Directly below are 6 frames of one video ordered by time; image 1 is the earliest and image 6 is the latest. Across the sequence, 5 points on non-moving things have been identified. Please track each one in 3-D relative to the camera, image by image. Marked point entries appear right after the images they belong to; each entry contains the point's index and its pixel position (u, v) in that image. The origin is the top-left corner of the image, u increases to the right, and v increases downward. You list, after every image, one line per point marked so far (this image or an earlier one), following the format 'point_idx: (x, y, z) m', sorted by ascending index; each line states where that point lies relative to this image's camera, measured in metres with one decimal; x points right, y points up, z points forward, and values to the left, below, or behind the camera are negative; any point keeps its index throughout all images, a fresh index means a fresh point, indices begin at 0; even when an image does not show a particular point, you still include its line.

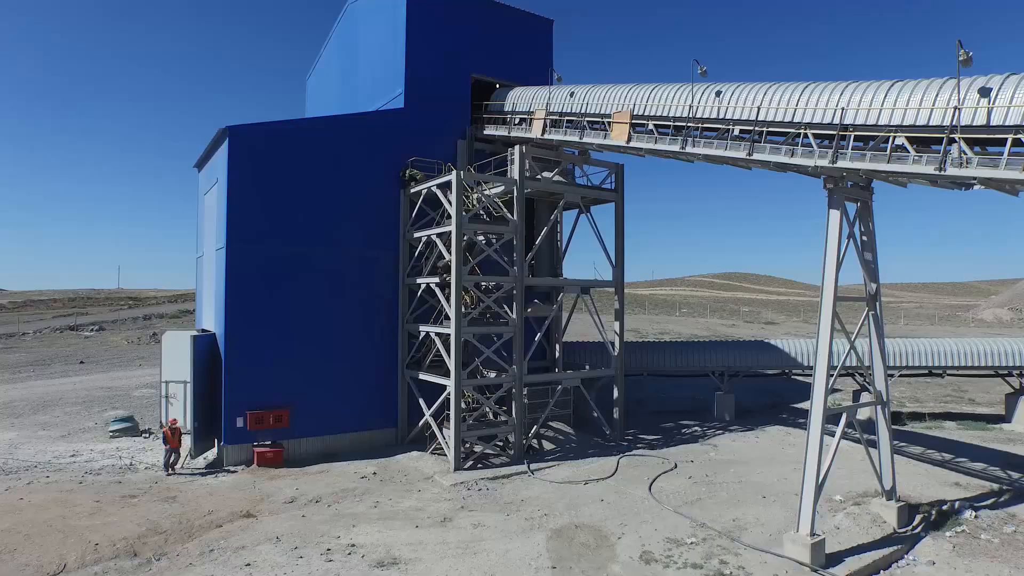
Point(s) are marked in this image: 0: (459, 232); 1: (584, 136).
0: (-1.6, +1.7, +17.9) m
1: (+2.2, +4.6, +18.3) m
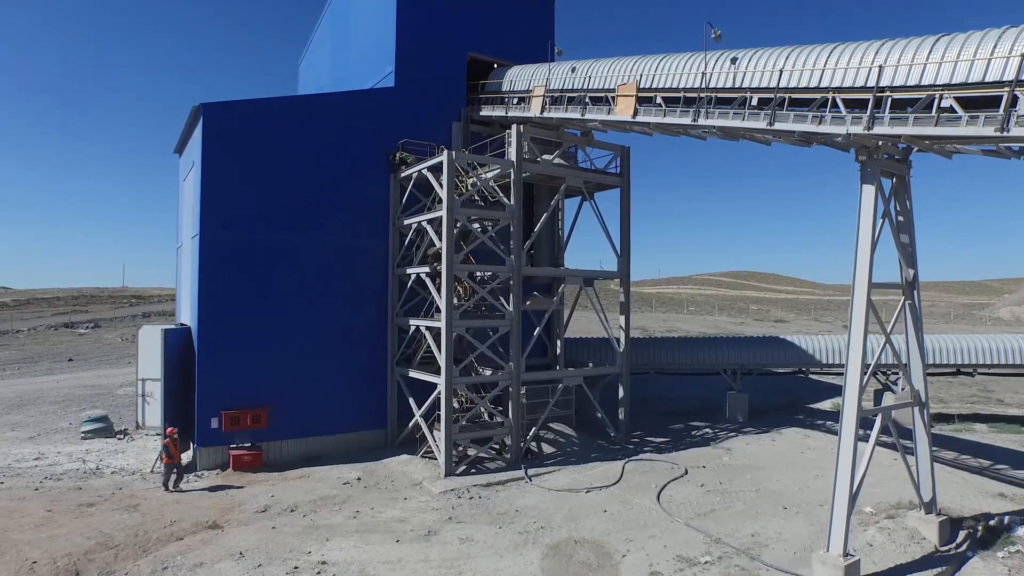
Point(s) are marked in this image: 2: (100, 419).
0: (-1.7, +2.0, +16.5) m
1: (+2.1, +4.9, +16.8) m
2: (-13.5, -4.3, +19.7) m
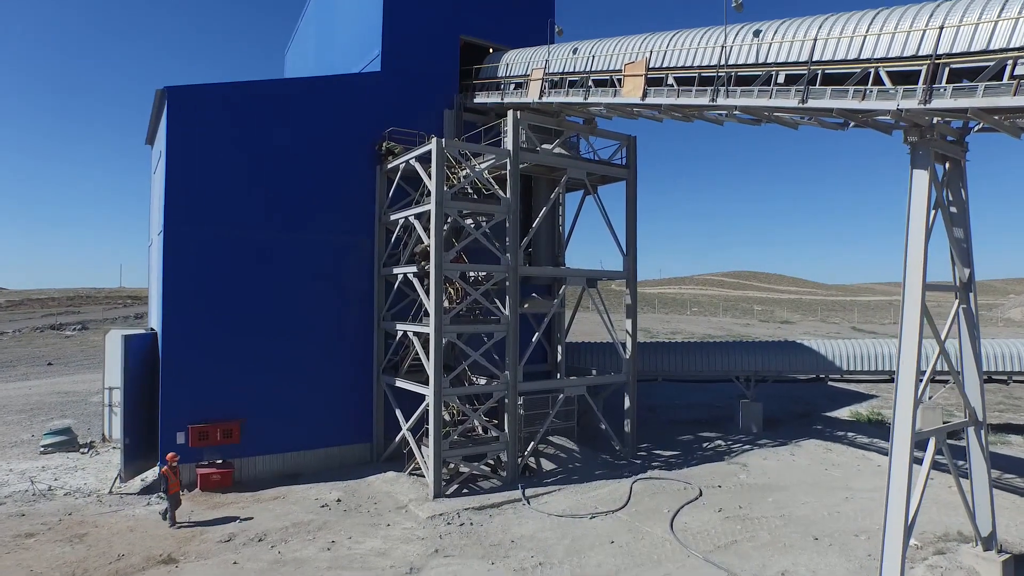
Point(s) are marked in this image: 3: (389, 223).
0: (-1.8, +1.9, +15.0) m
1: (+2.0, +4.8, +15.3) m
2: (-13.6, -4.3, +18.2) m
3: (-3.7, +1.9, +17.9) m
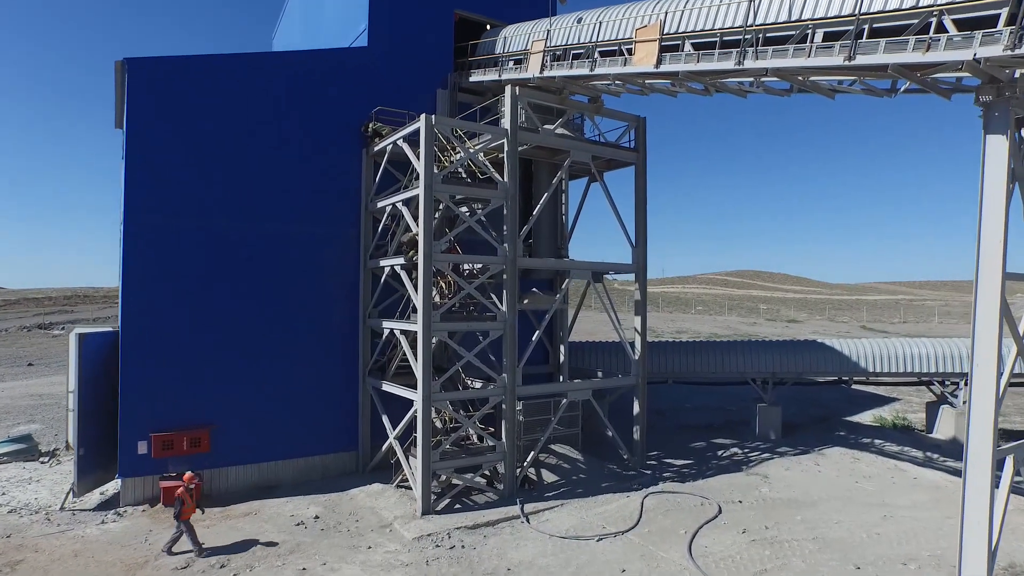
0: (-1.9, +2.1, +13.4) m
1: (+1.9, +5.0, +13.7) m
2: (-13.6, -4.2, +16.7) m
3: (-3.7, +2.1, +16.4) m
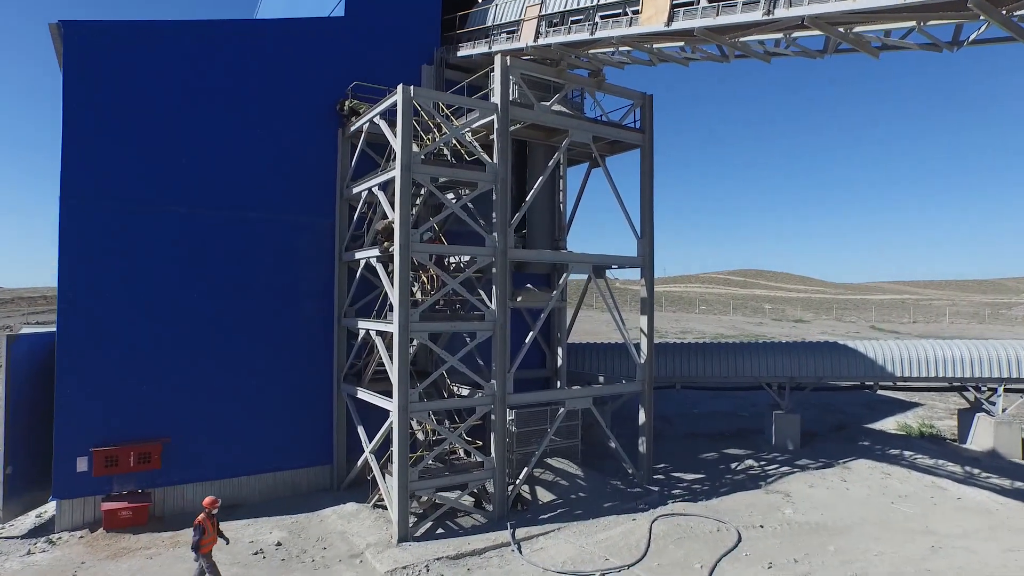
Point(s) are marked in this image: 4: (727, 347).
0: (-2.1, +2.2, +11.8) m
1: (+1.7, +5.1, +12.1) m
2: (-13.8, -4.1, +15.0) m
3: (-3.9, +2.2, +14.7) m
4: (+6.5, -1.7, +18.2) m
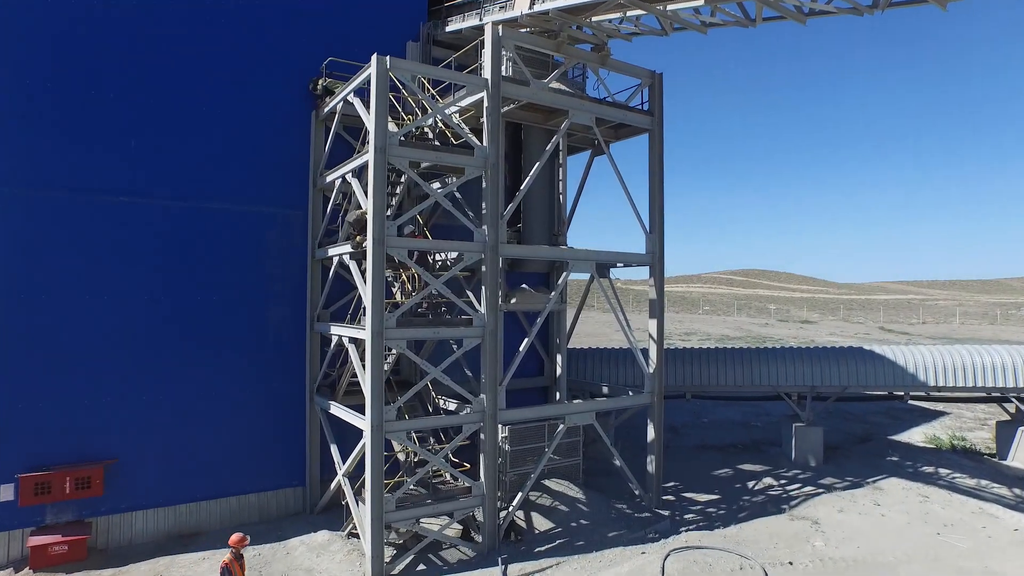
0: (-2.2, +2.2, +10.2) m
1: (+1.6, +5.1, +10.5) m
2: (-14.0, -4.1, +13.5) m
3: (-4.1, +2.2, +13.1) m
4: (+6.4, -1.7, +16.6) m
